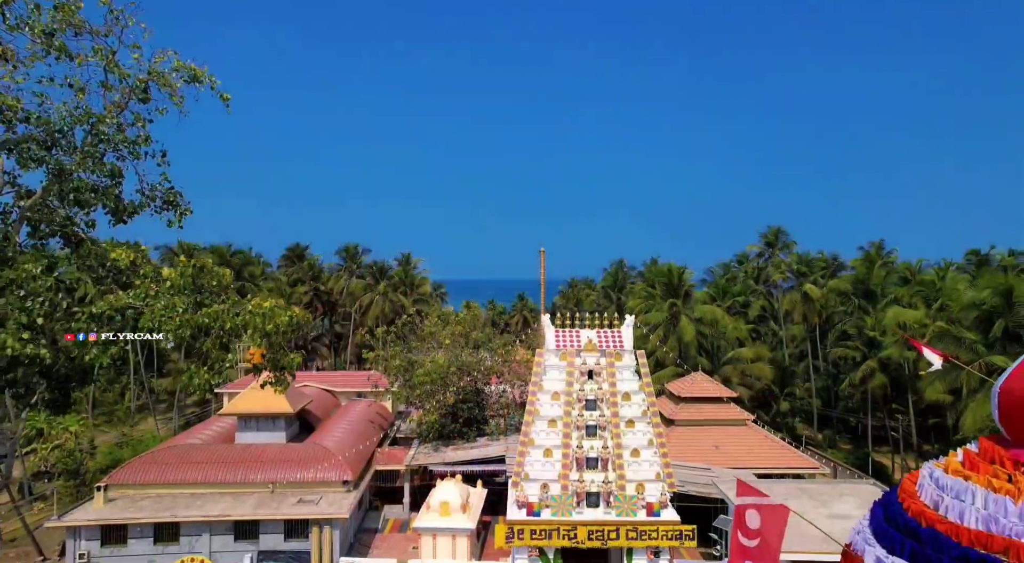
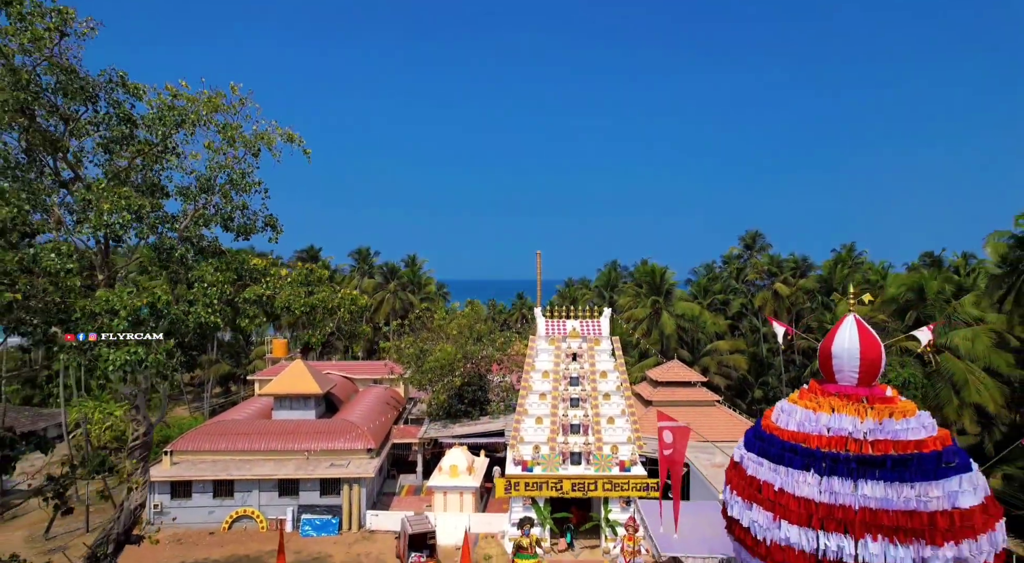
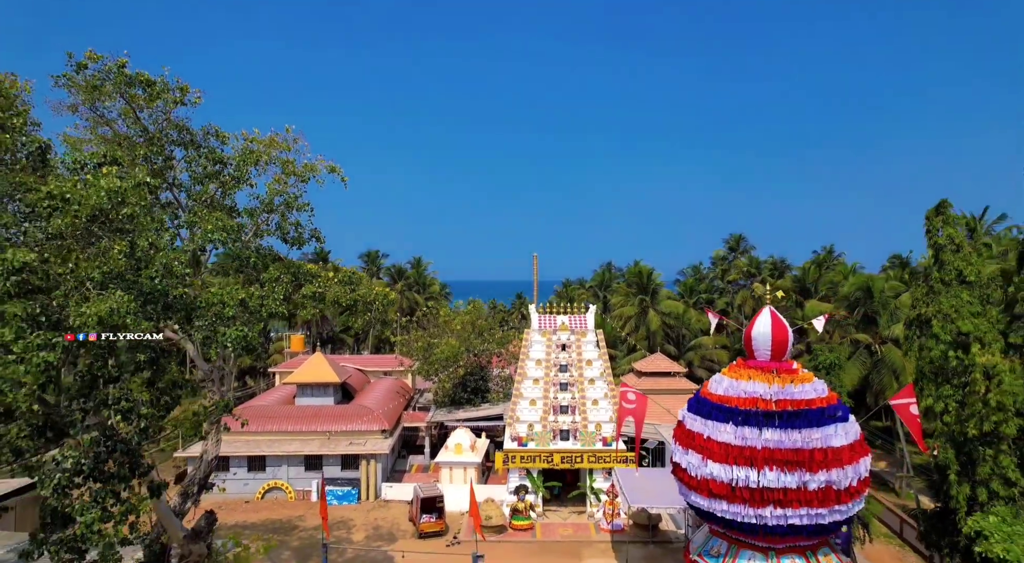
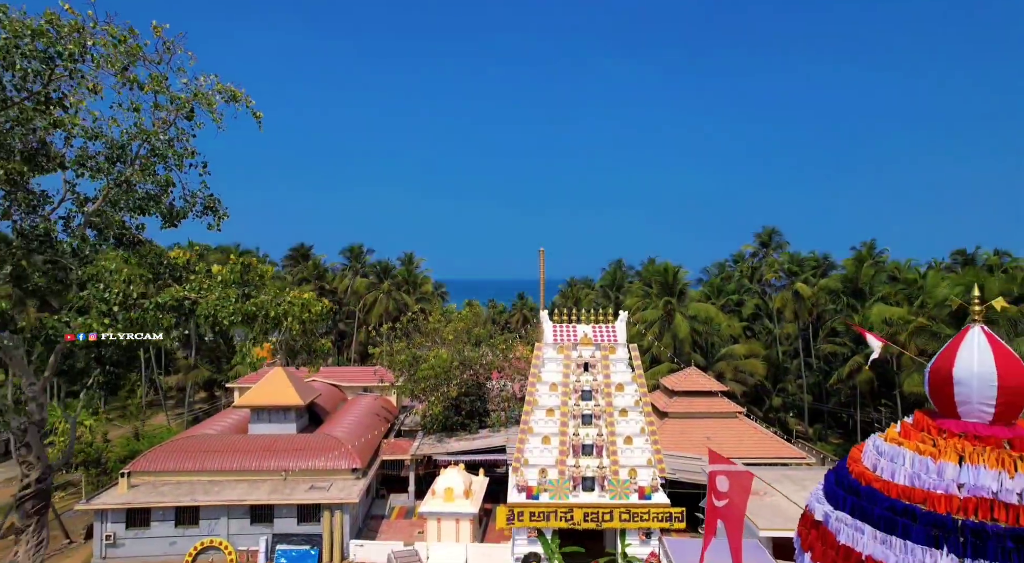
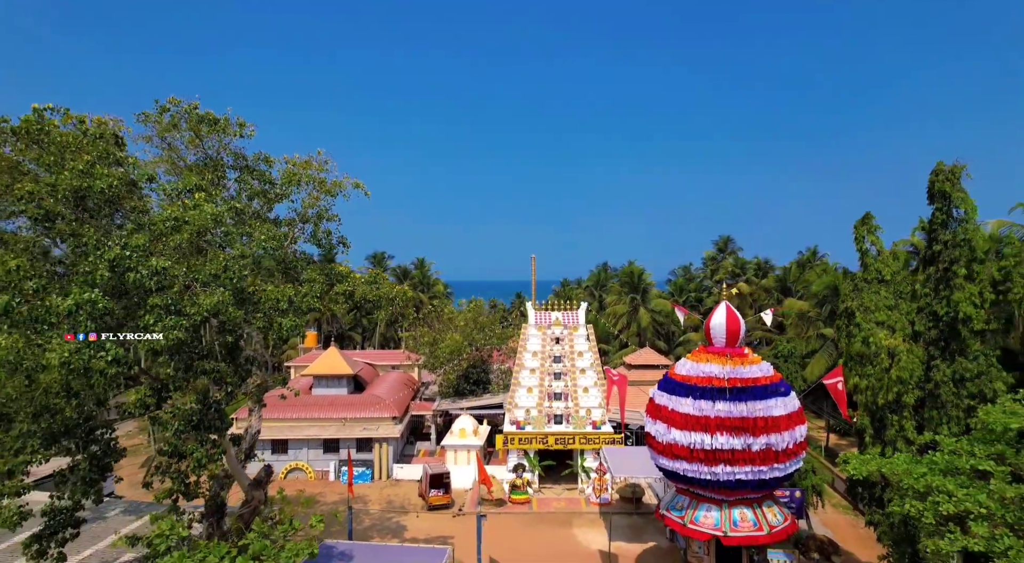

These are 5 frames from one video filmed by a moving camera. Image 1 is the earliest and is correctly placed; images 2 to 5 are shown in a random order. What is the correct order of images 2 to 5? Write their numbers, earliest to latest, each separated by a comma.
4, 2, 3, 5
